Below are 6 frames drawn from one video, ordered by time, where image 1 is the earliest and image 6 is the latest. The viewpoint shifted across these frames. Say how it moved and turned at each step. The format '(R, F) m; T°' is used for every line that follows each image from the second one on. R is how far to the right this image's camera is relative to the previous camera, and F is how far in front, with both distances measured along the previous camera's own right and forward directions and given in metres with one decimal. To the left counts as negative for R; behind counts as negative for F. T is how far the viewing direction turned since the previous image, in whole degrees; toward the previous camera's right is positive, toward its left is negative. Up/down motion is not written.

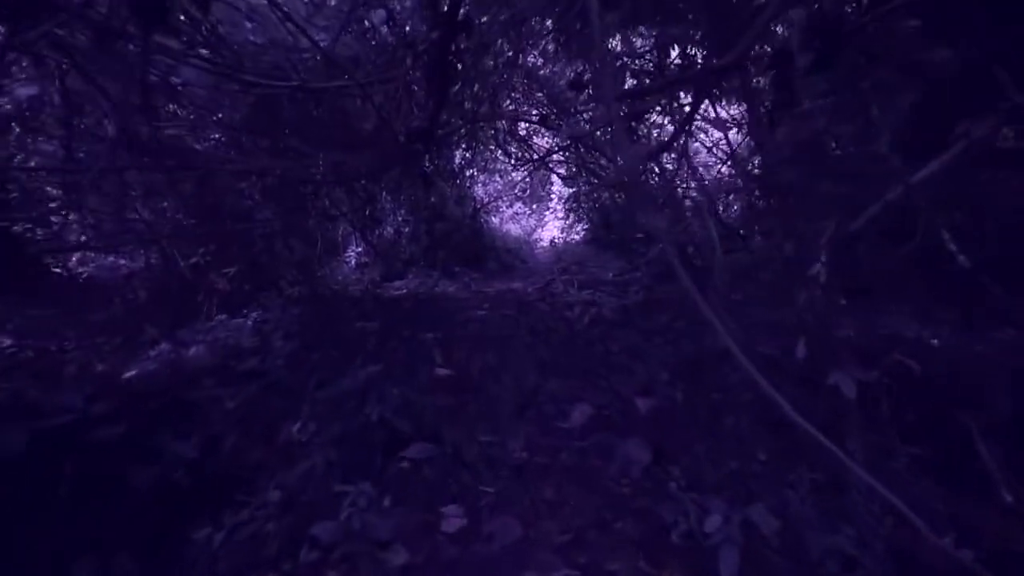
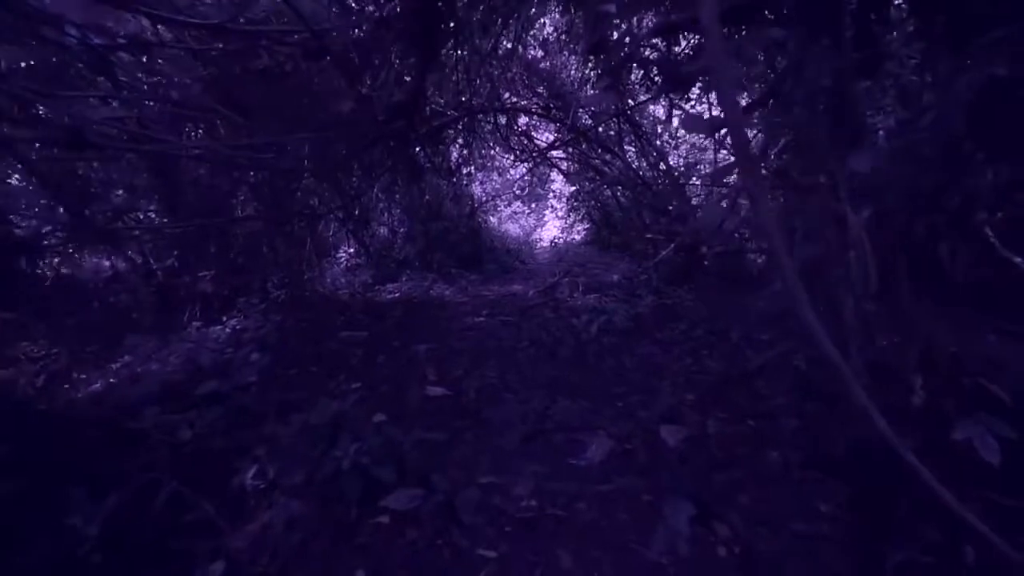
(0.0, +0.5) m; 0°
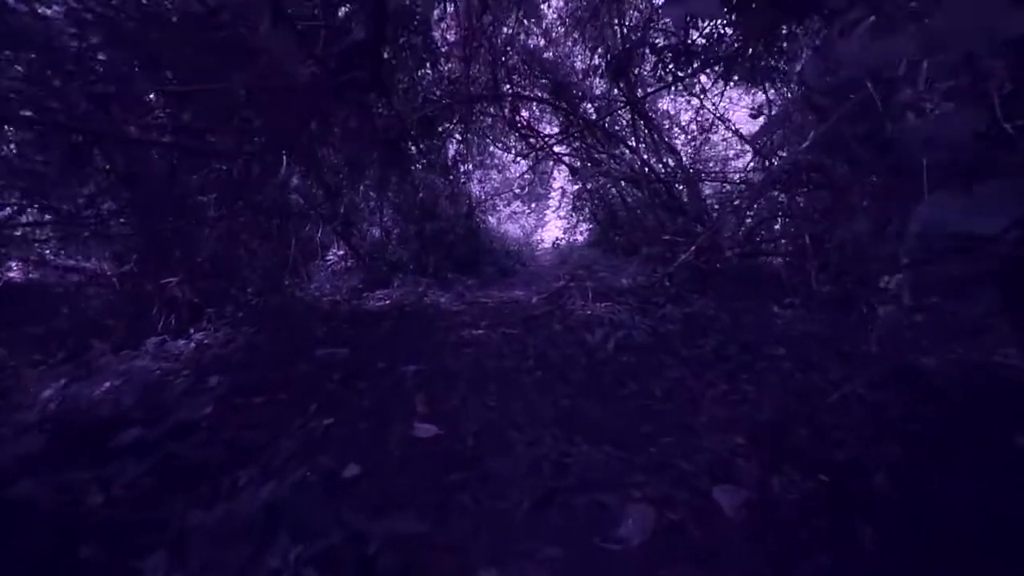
(0.0, +0.7) m; 0°
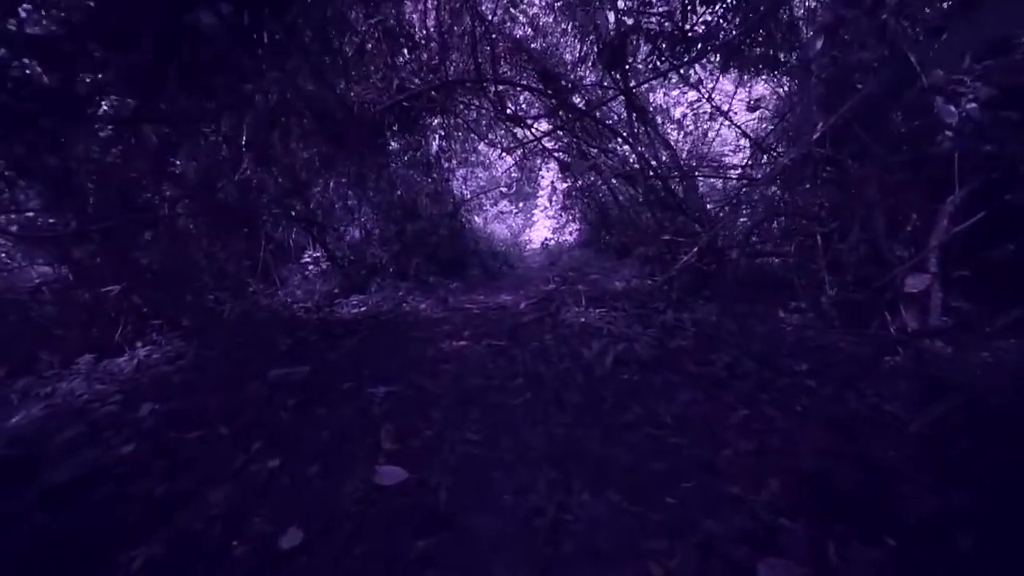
(0.0, +0.5) m; +1°
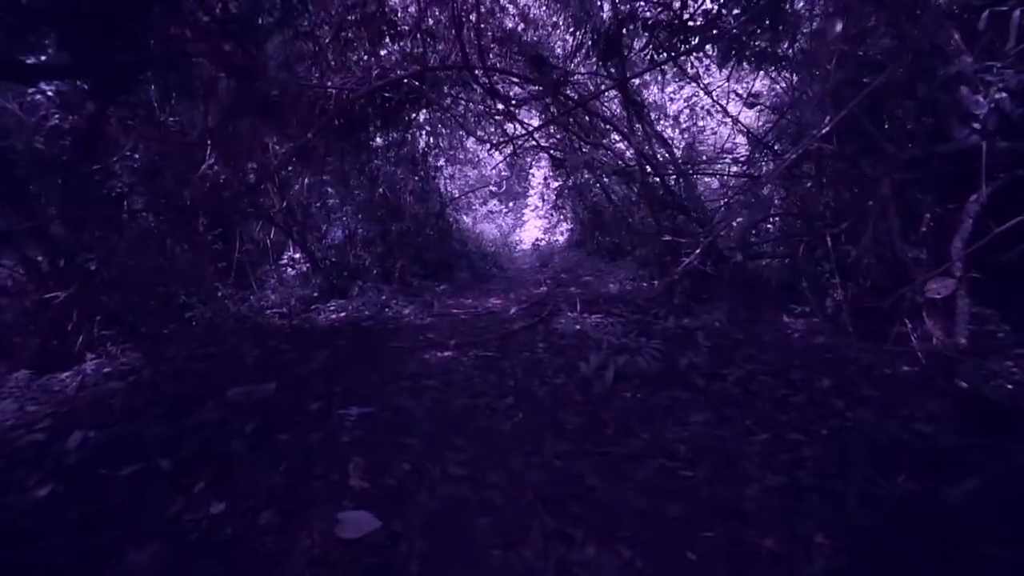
(0.0, +0.4) m; +1°
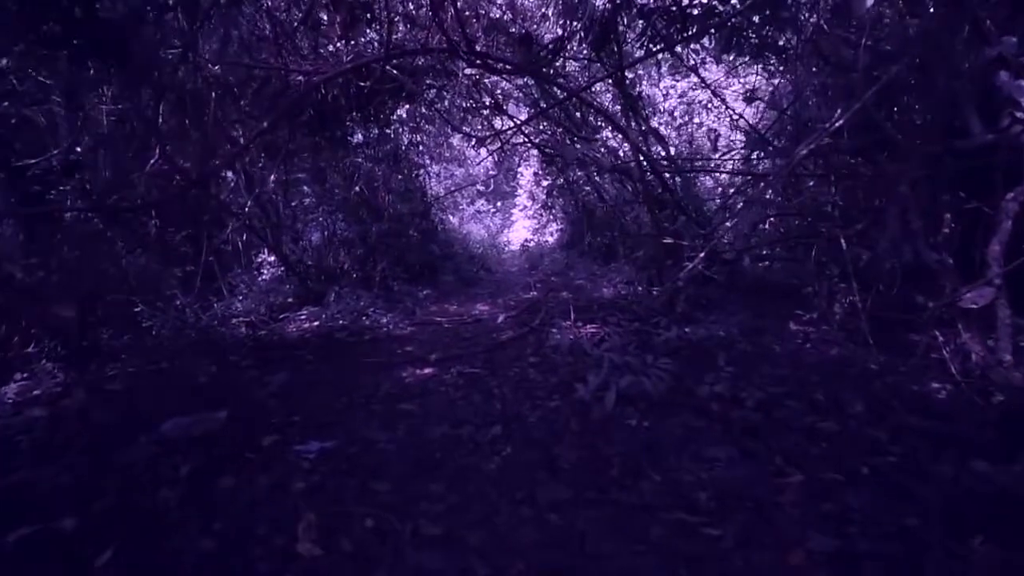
(0.0, +0.4) m; +1°
